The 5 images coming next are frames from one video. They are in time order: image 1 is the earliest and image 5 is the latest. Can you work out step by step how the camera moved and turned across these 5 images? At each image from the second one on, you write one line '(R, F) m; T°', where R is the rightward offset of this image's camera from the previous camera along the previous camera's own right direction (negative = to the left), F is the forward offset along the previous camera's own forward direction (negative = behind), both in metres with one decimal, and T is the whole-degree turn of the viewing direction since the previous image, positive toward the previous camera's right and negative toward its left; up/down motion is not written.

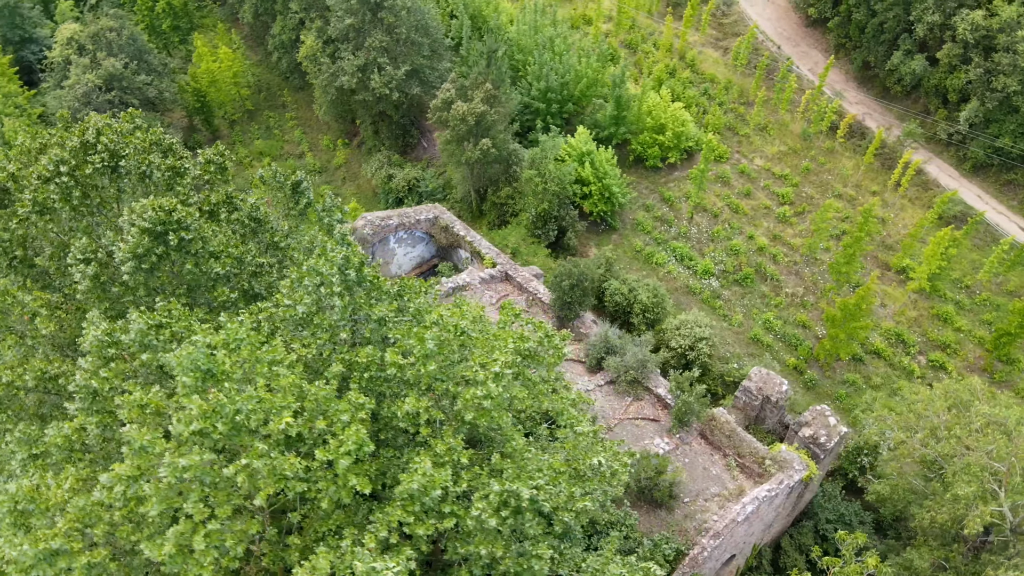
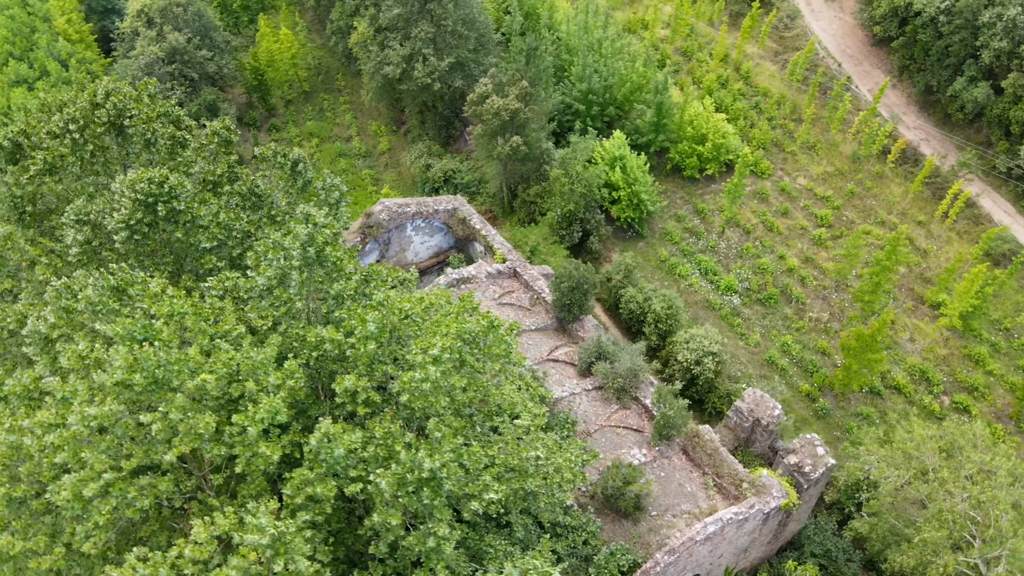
(+1.9, 0.0) m; -5°
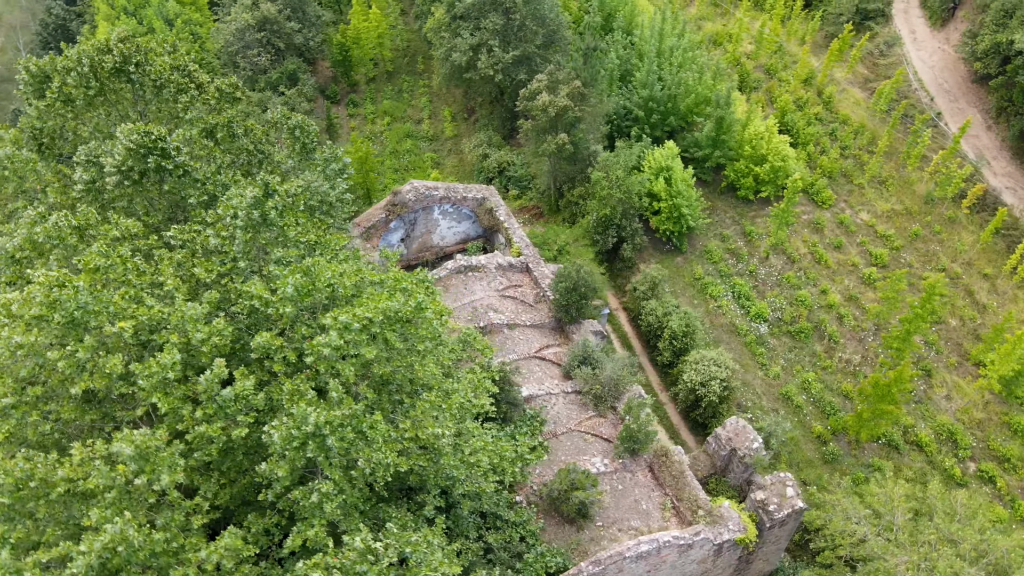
(+2.9, +0.1) m; -7°
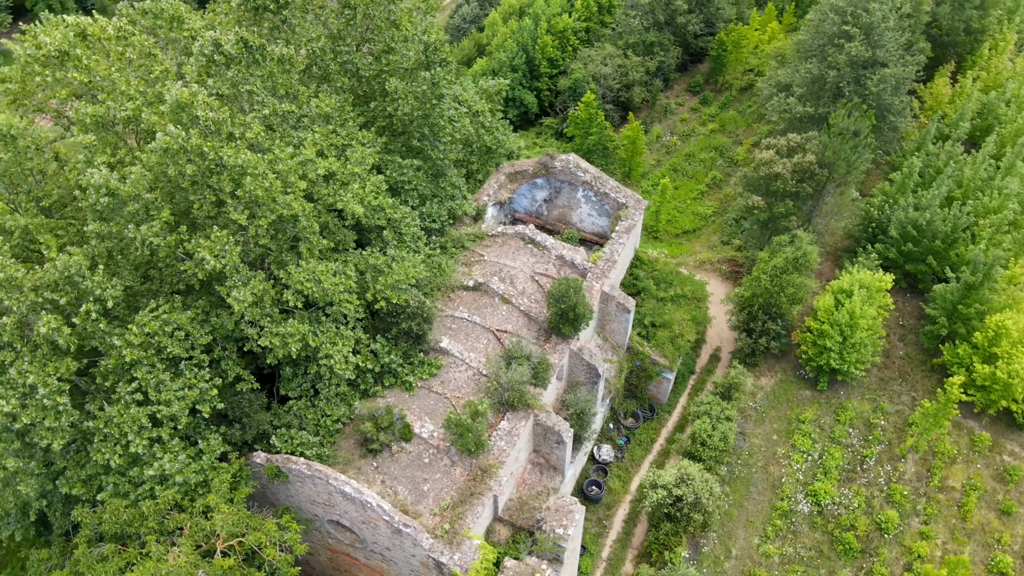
(+11.6, +2.8) m; -31°
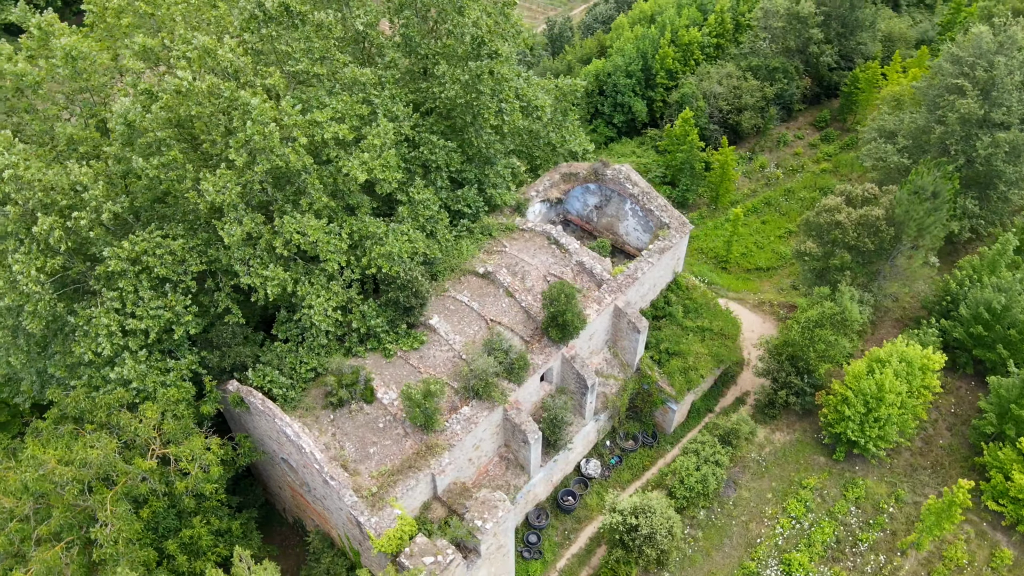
(+4.3, +0.2) m; -11°
